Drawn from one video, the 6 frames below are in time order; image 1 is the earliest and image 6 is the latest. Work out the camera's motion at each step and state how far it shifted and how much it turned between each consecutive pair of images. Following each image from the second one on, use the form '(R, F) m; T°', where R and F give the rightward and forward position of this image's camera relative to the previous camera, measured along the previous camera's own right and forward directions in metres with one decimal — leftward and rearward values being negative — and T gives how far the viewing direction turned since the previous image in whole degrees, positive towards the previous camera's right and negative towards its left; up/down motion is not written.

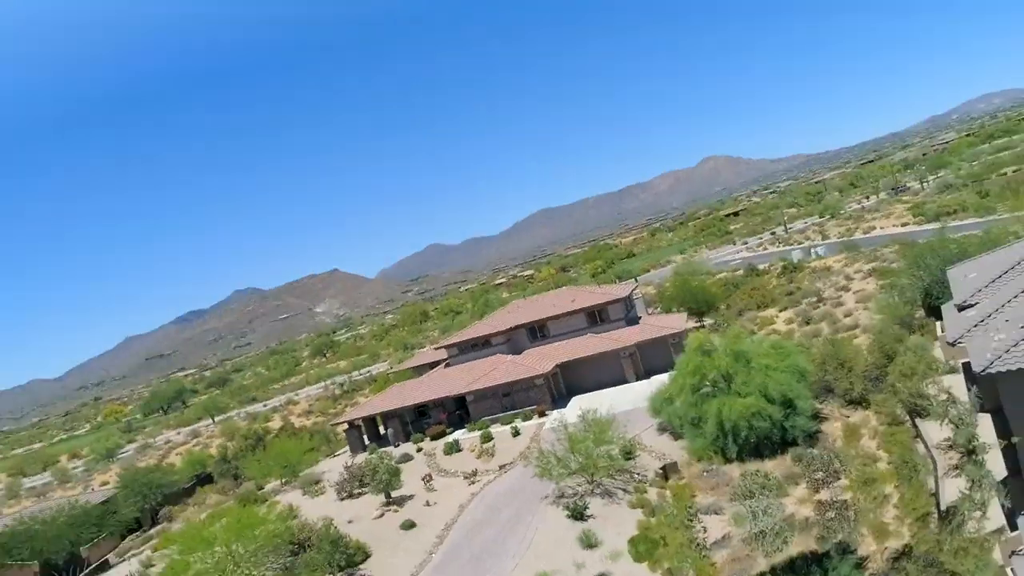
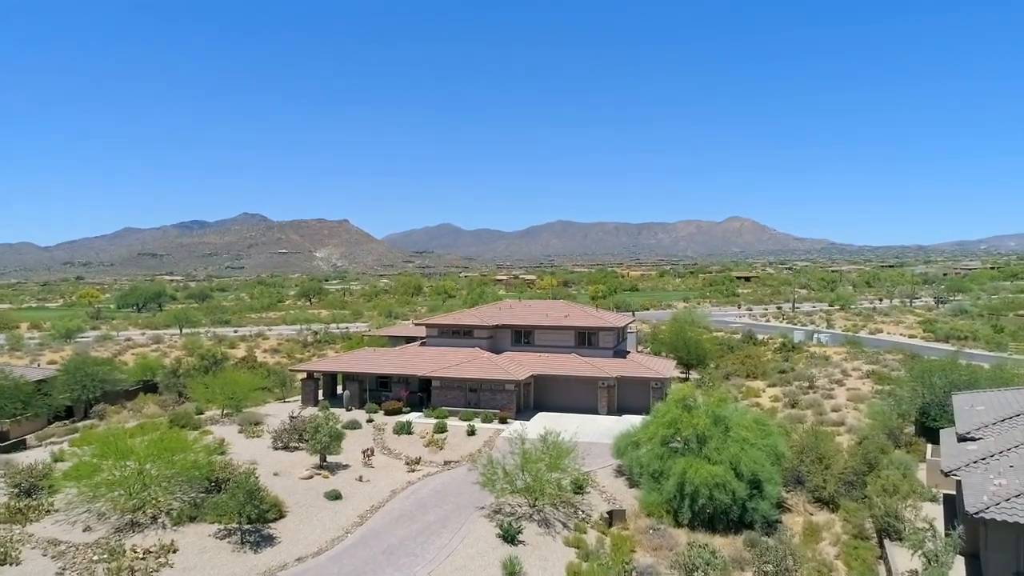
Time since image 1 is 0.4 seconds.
(0.0, +0.9) m; 0°
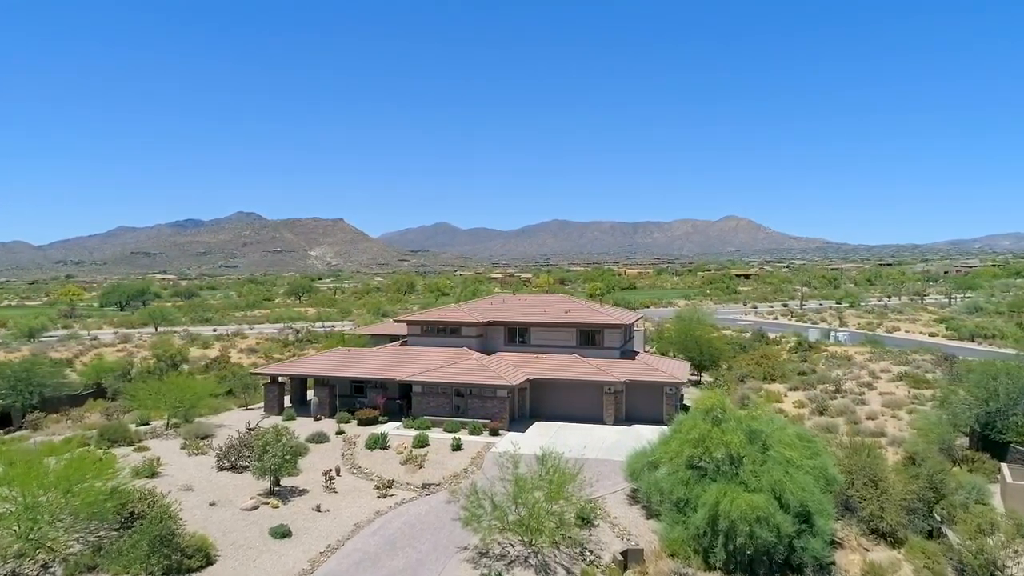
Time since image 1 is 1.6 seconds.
(+0.1, +2.9) m; 0°
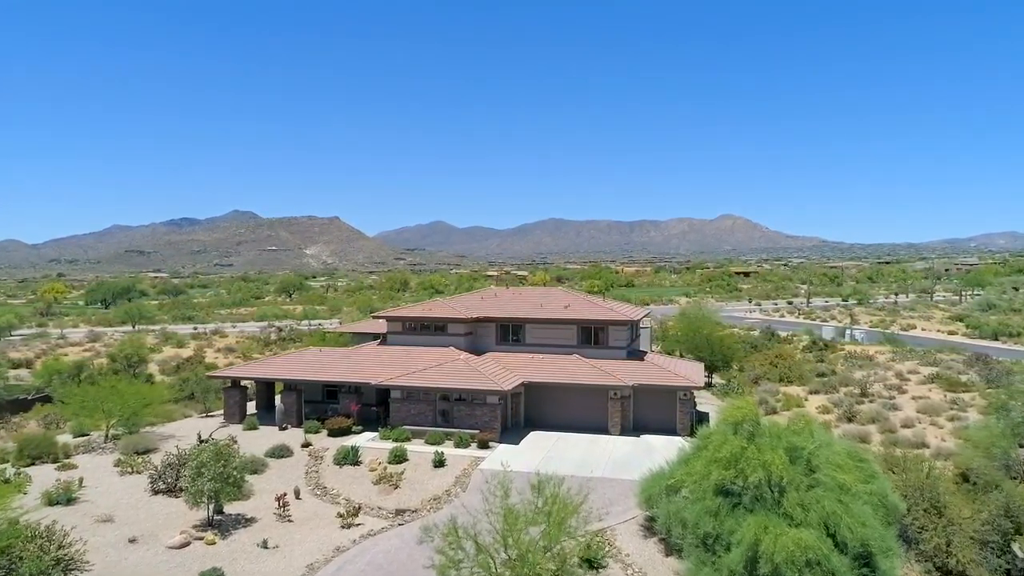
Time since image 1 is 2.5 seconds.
(+0.1, +2.4) m; 0°
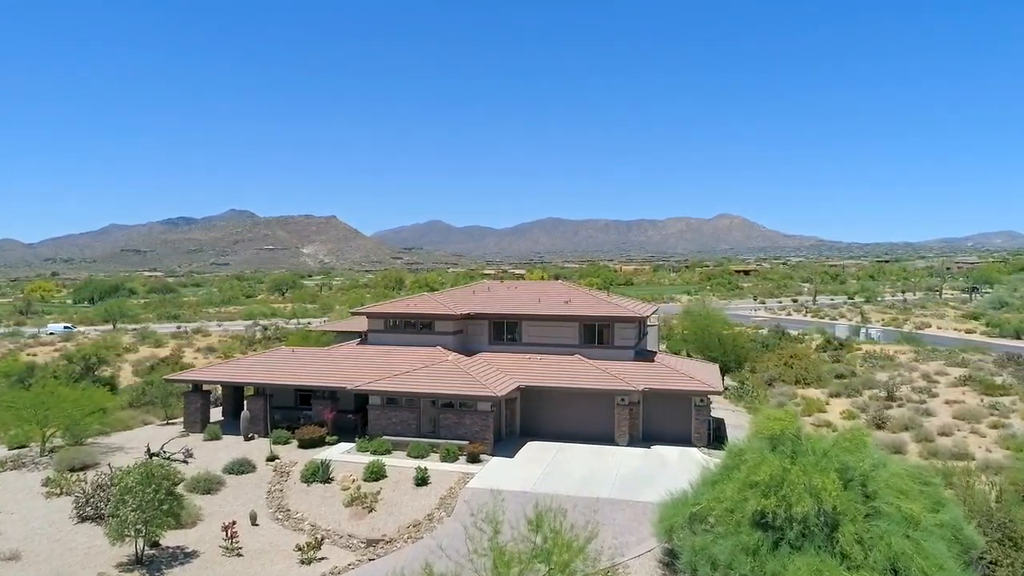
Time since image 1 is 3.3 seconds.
(+0.1, +1.9) m; 0°
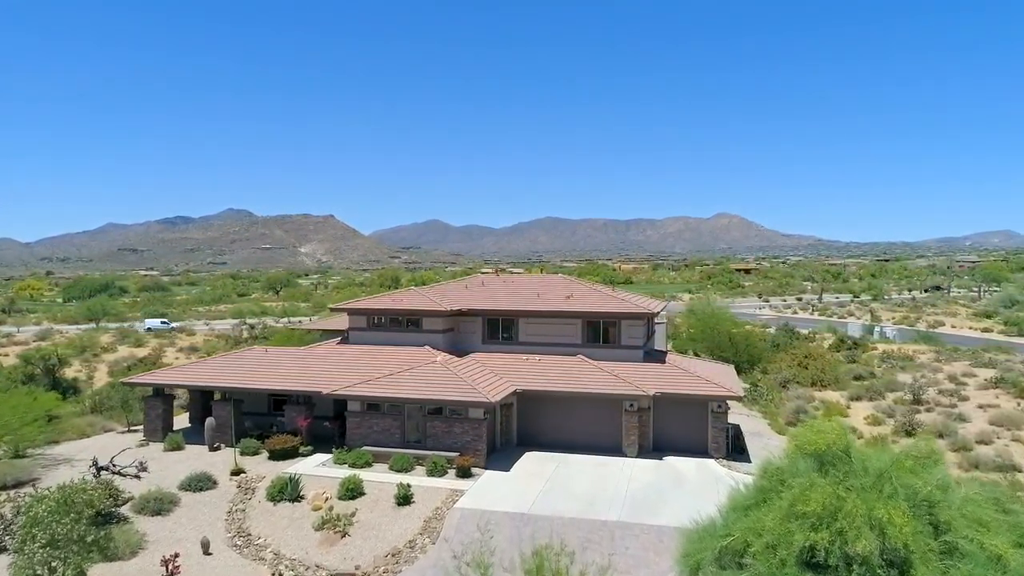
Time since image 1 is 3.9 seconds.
(0.0, +1.6) m; 0°
